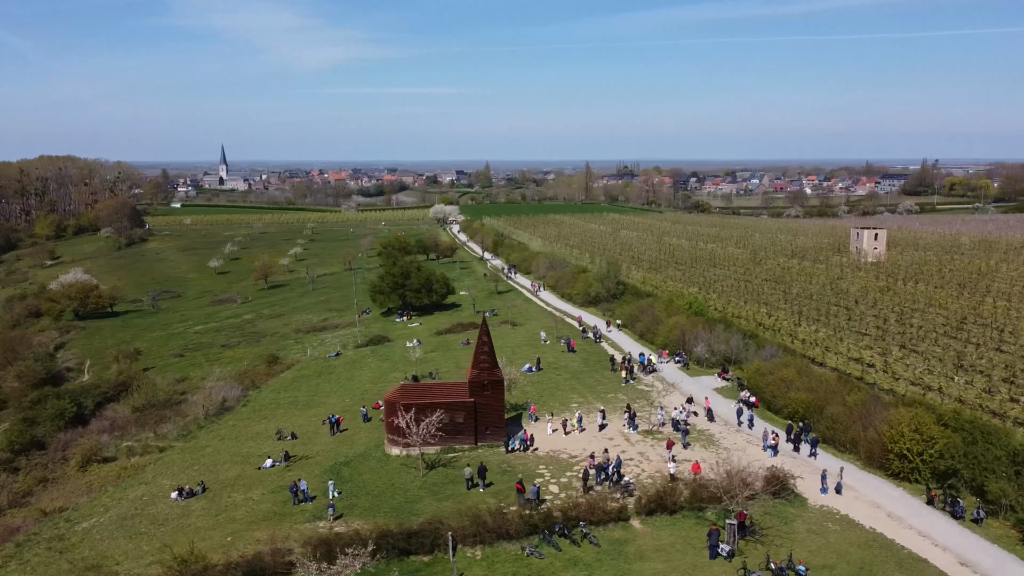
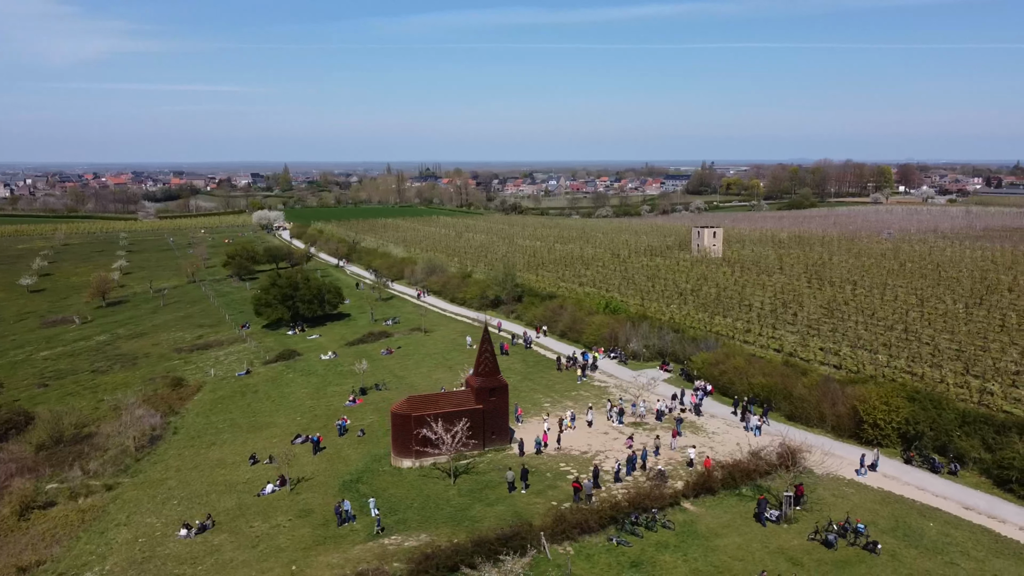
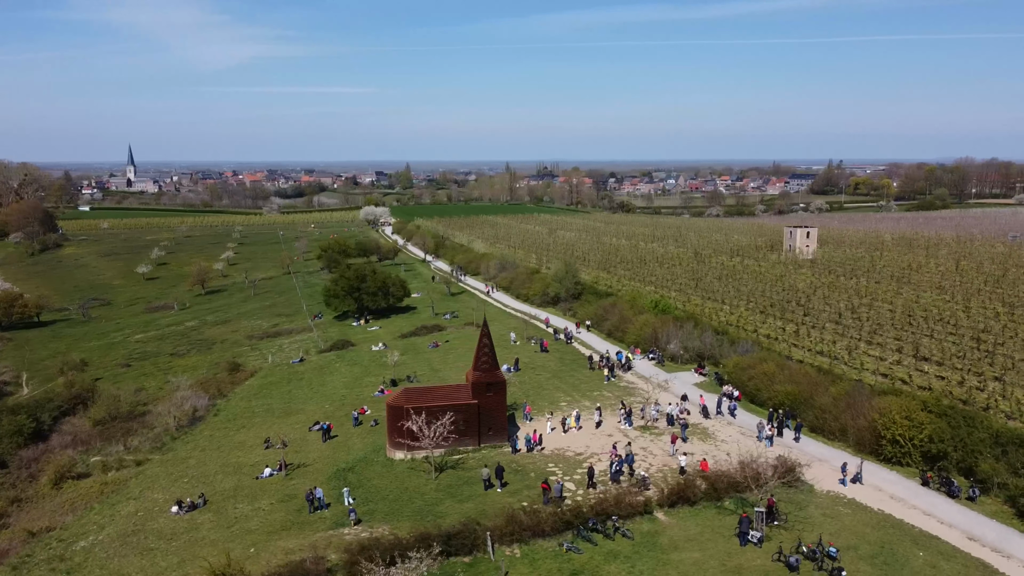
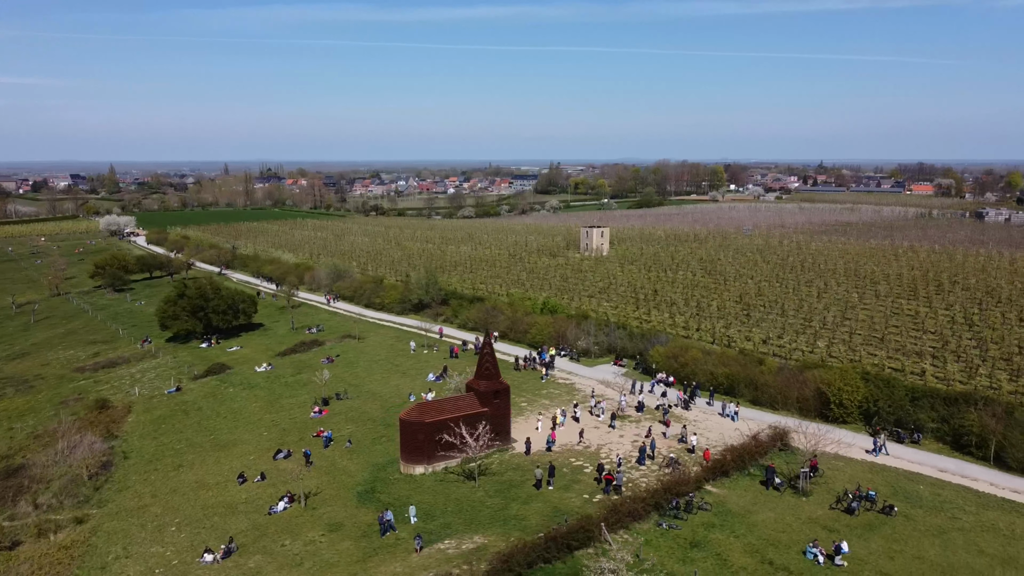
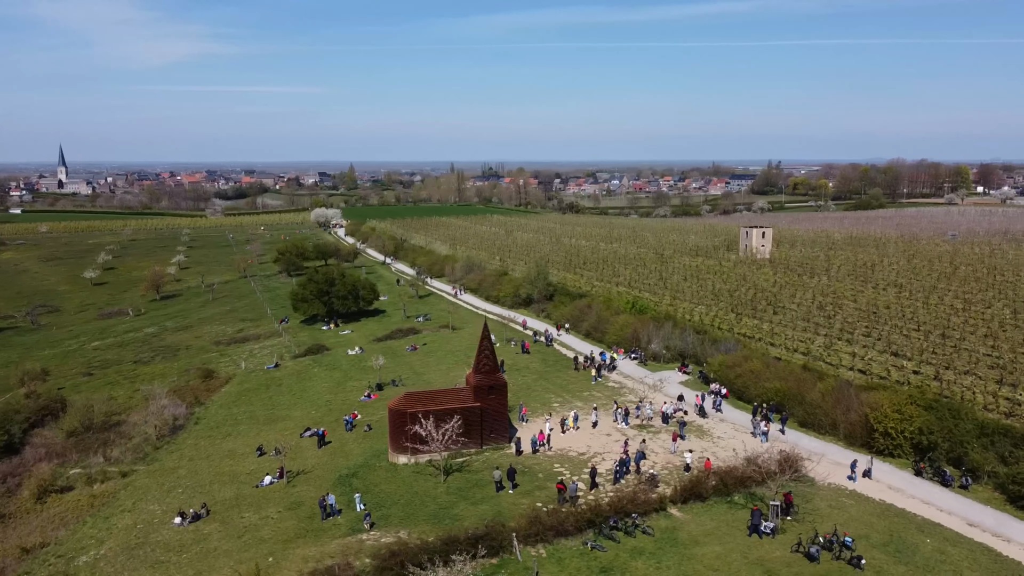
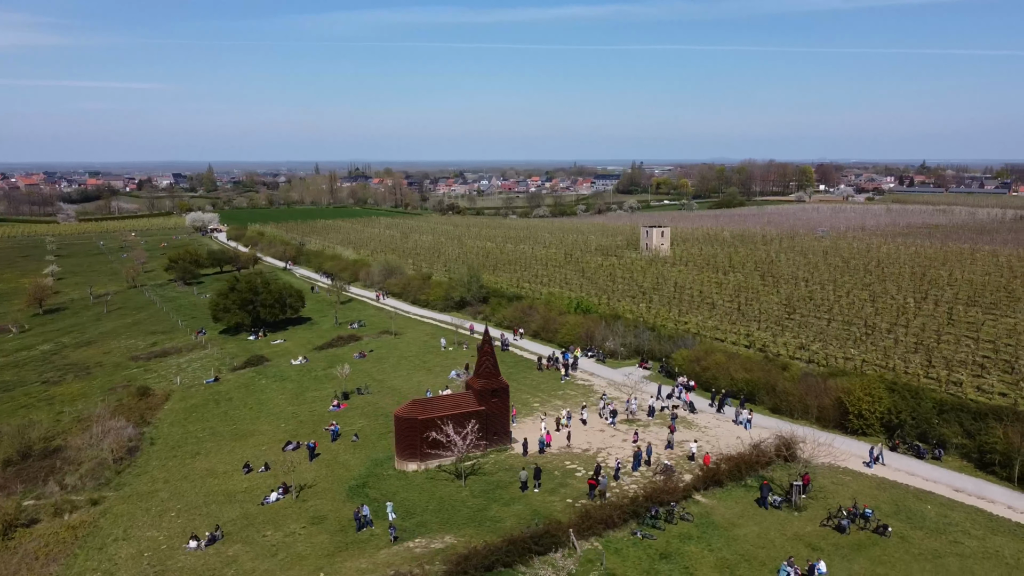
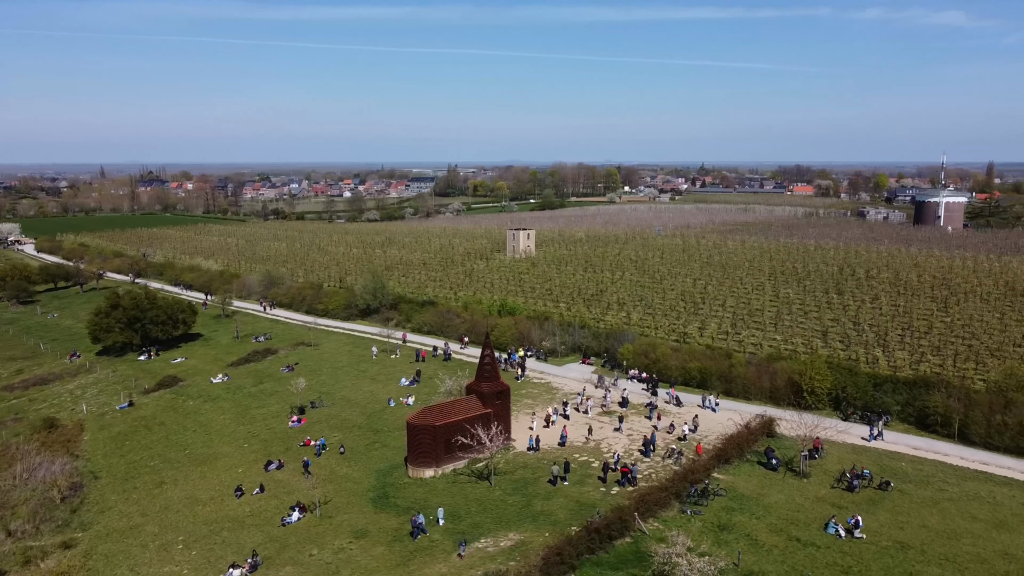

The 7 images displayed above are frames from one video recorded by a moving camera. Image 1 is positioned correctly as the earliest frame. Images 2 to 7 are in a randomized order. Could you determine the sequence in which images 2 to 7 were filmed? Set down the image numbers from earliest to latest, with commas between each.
3, 5, 2, 6, 4, 7
